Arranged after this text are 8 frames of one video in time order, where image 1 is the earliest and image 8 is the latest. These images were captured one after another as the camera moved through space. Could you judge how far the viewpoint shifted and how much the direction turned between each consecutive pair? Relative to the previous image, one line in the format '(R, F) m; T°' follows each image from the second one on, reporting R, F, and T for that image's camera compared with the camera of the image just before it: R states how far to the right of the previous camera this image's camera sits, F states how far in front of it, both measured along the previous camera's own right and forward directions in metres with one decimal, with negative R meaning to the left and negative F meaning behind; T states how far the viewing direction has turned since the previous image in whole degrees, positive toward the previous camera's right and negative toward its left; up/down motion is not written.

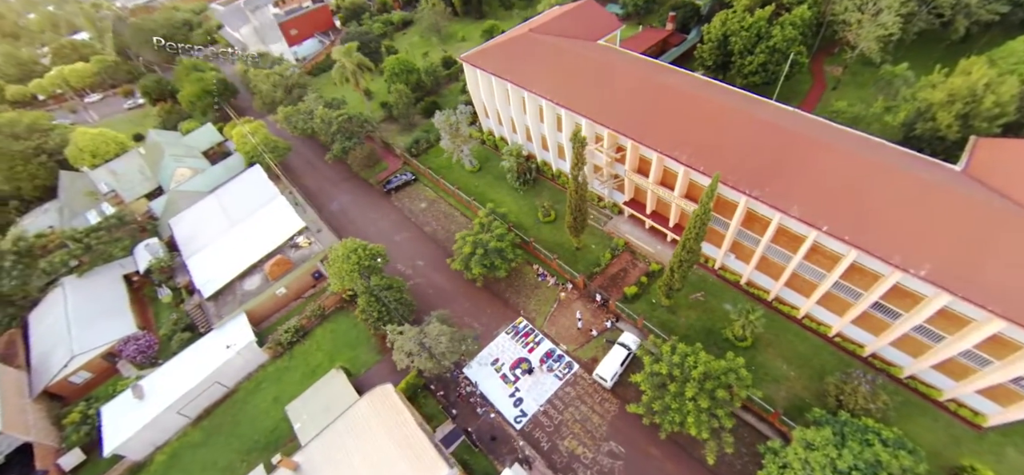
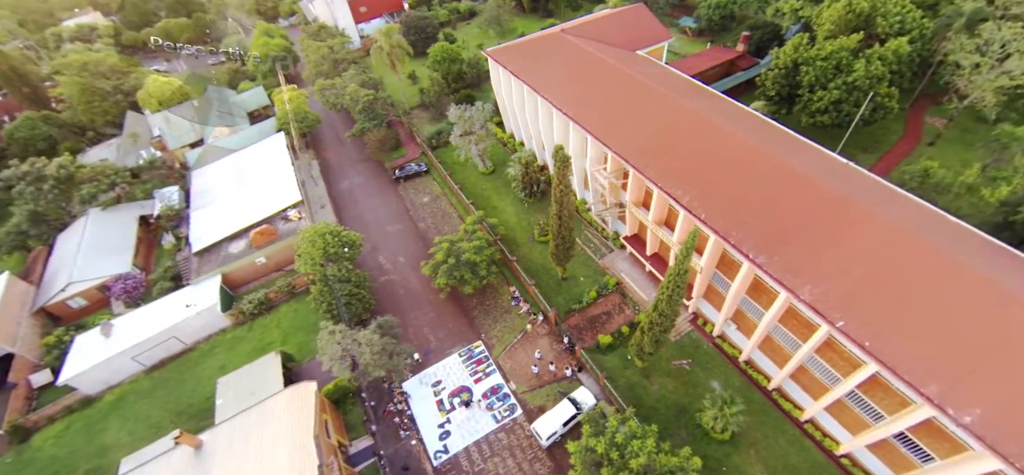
(+5.2, +3.1) m; -9°
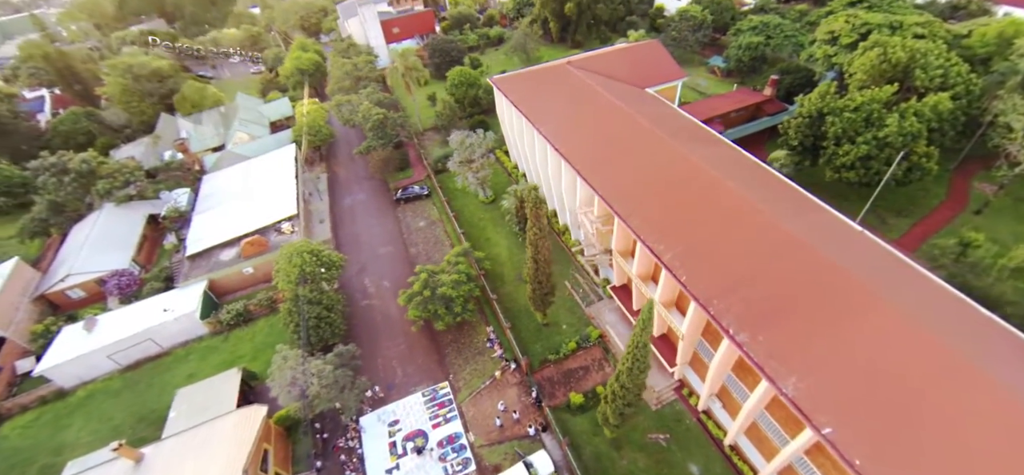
(+2.8, +1.4) m; -4°
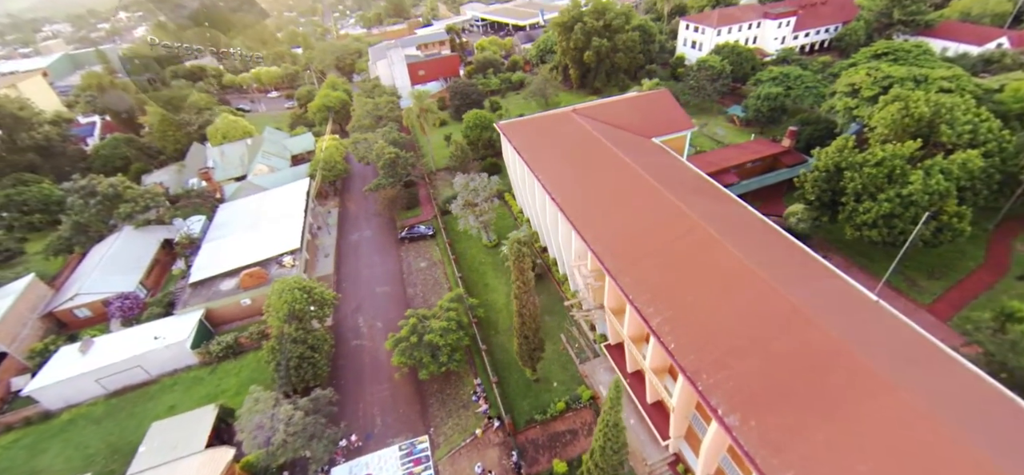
(+1.7, +0.8) m; -3°
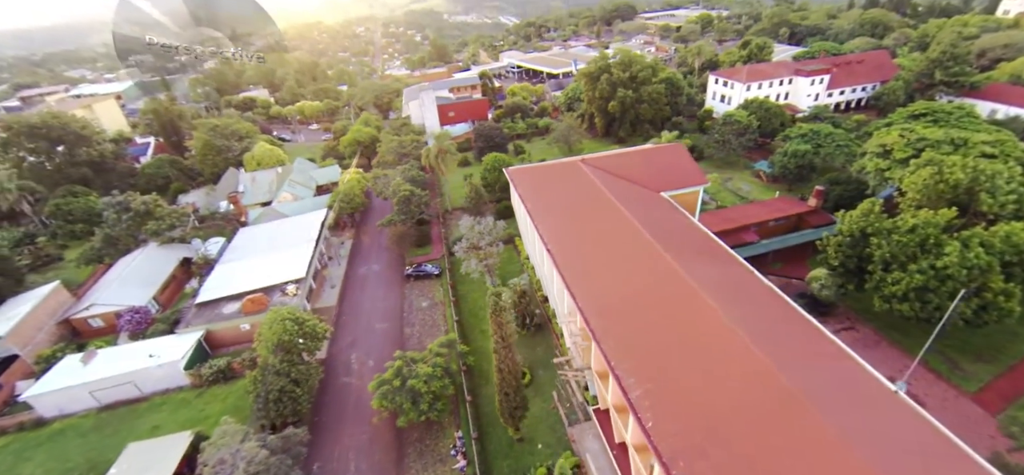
(+1.8, +0.7) m; -4°
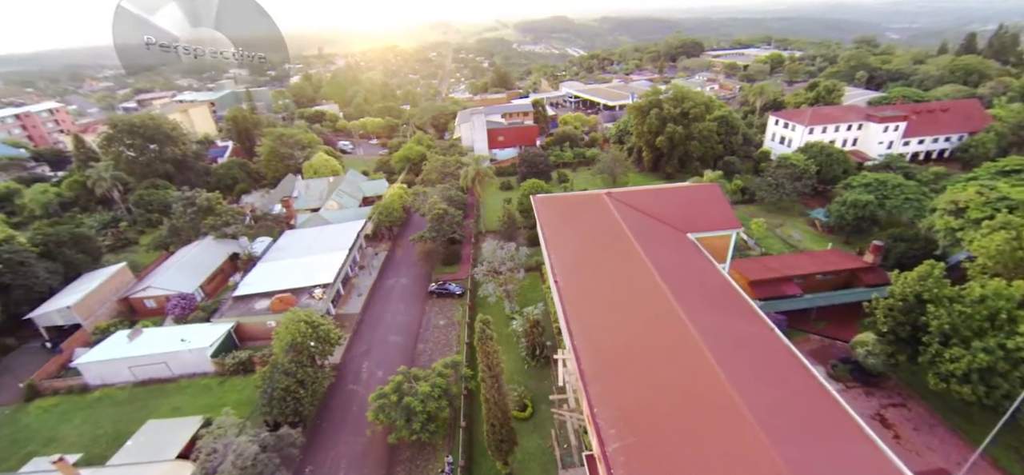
(+2.0, +0.4) m; -7°
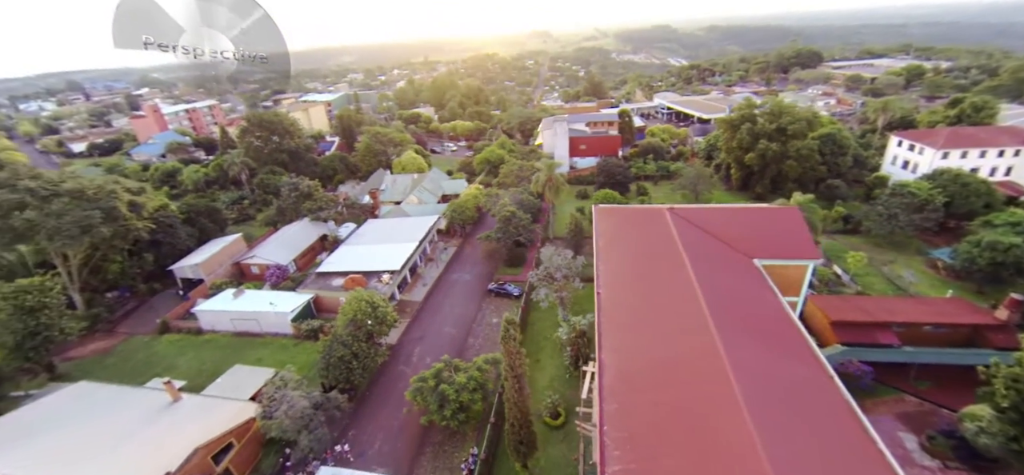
(+1.9, 0.0) m; -11°
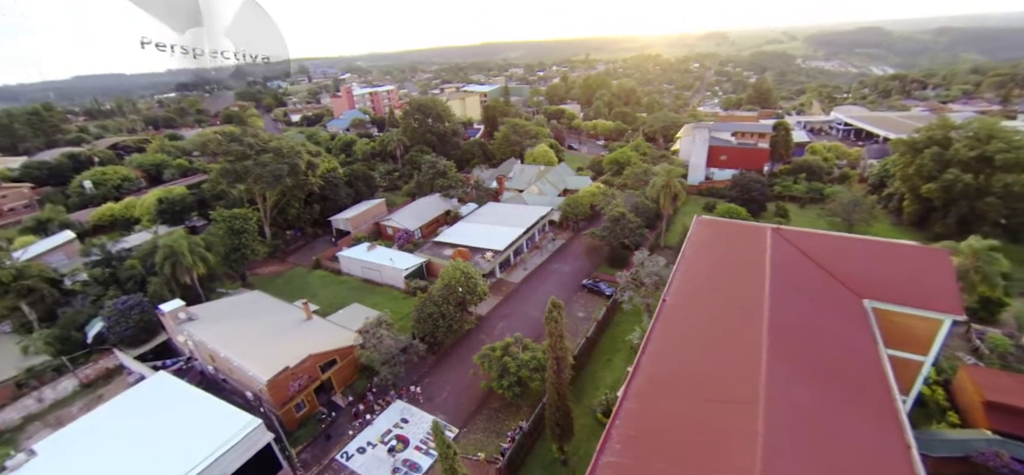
(+2.8, -0.7) m; -18°
